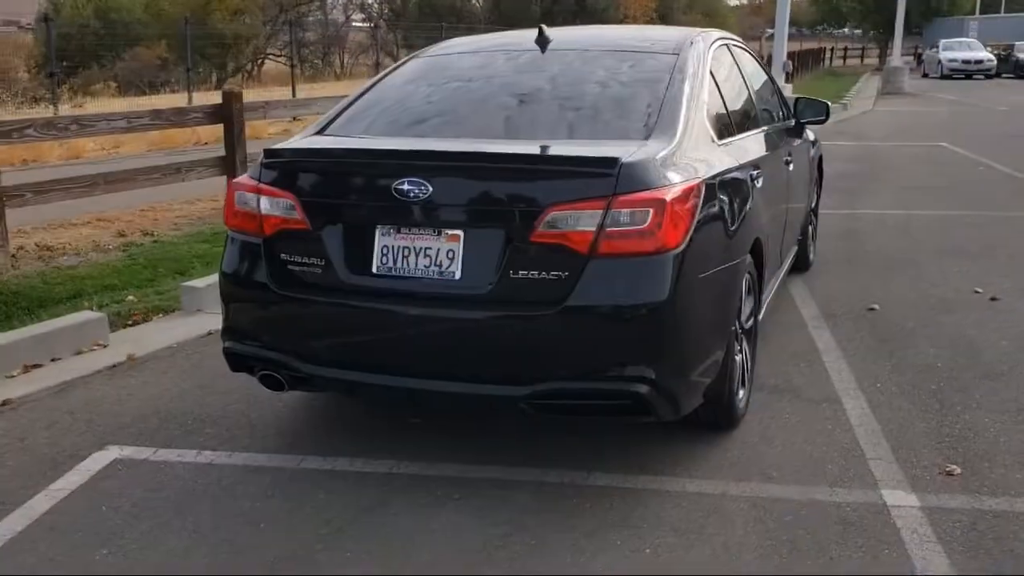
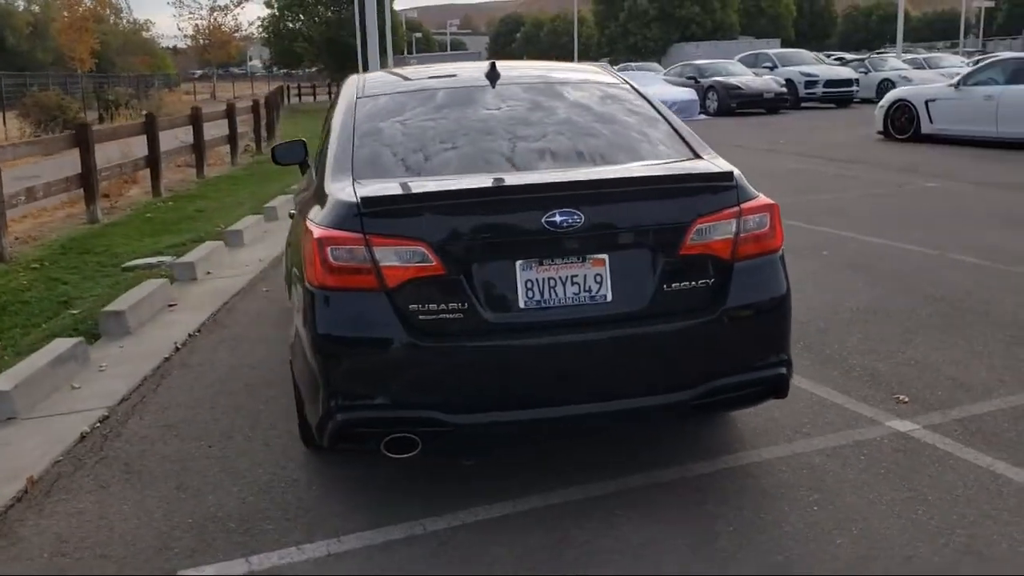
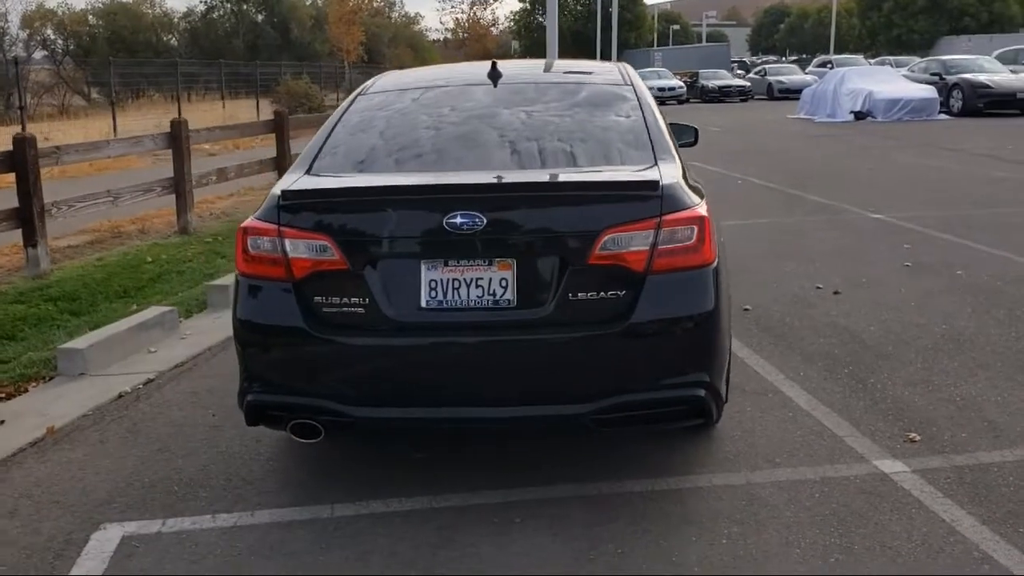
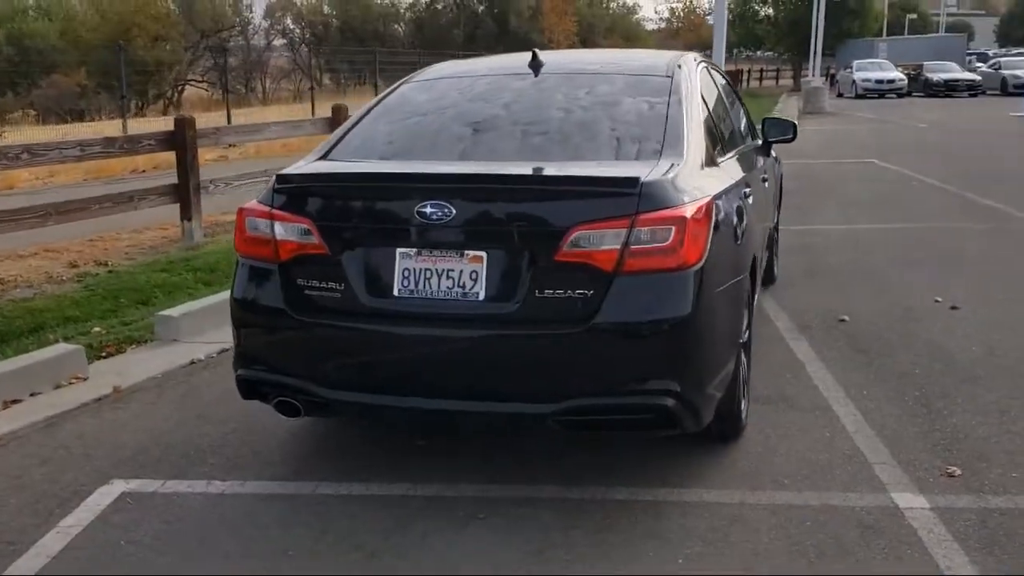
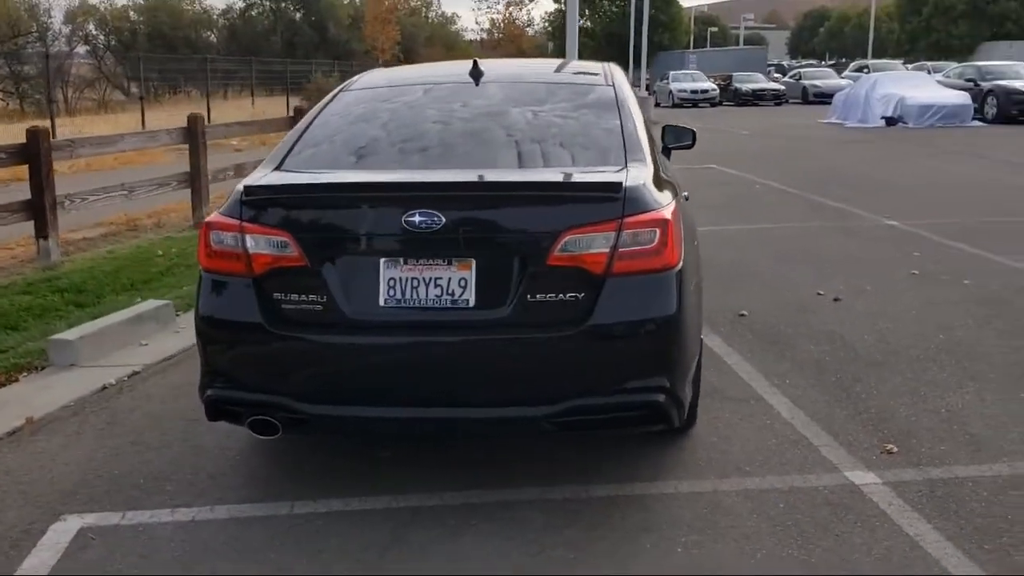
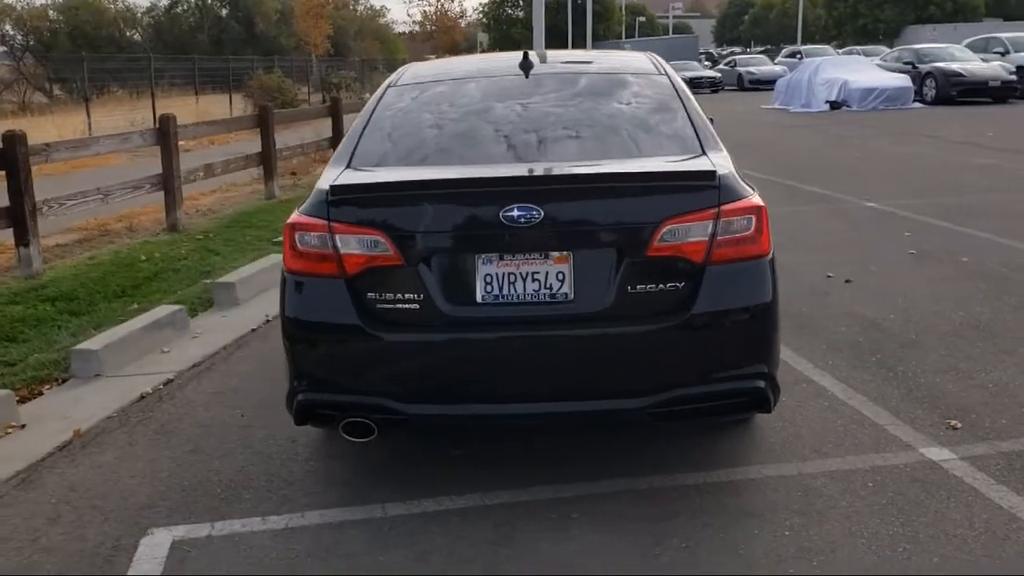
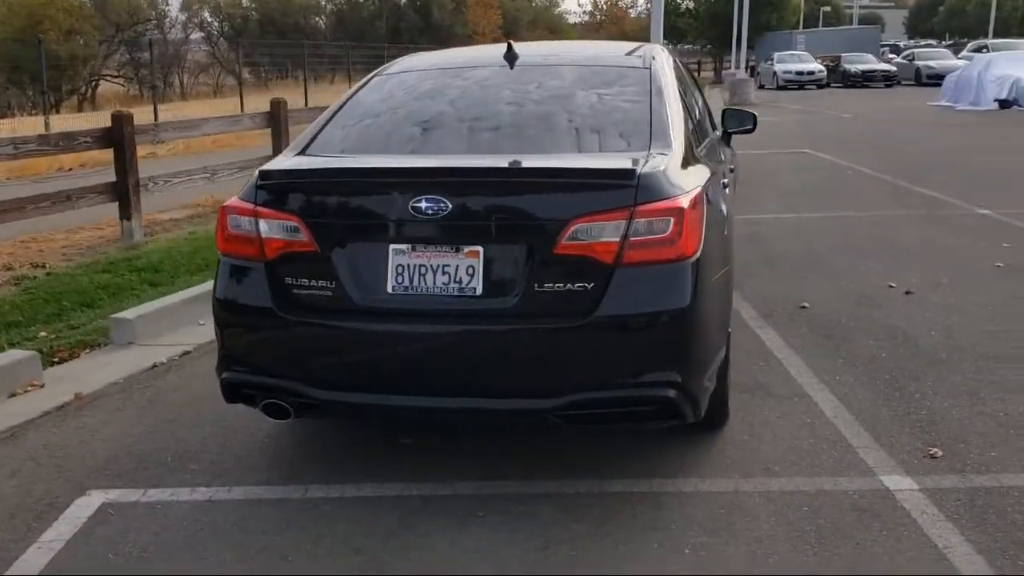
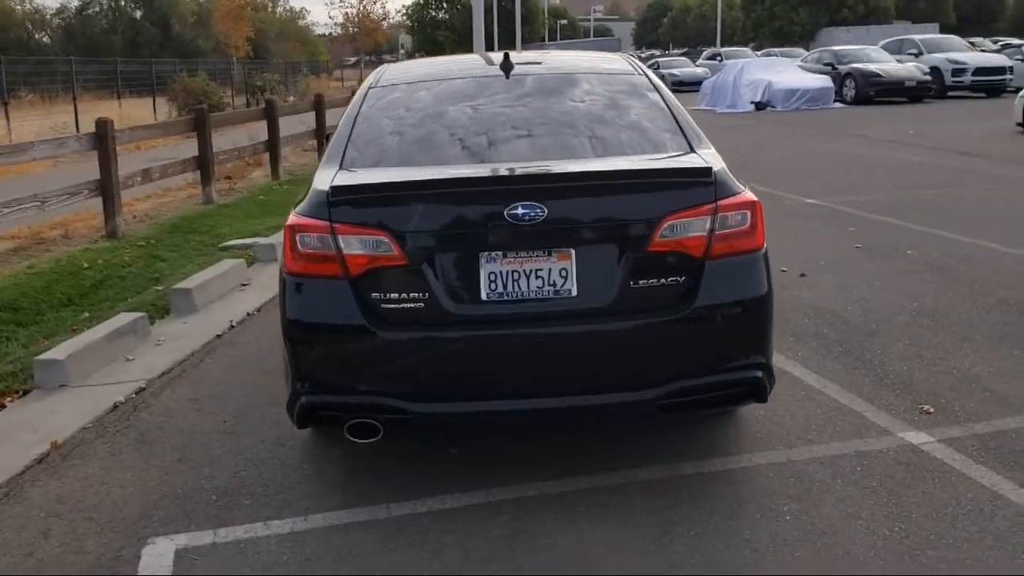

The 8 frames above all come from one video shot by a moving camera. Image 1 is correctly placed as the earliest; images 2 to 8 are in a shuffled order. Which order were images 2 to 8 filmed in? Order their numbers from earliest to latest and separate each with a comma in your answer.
4, 7, 5, 3, 6, 8, 2
